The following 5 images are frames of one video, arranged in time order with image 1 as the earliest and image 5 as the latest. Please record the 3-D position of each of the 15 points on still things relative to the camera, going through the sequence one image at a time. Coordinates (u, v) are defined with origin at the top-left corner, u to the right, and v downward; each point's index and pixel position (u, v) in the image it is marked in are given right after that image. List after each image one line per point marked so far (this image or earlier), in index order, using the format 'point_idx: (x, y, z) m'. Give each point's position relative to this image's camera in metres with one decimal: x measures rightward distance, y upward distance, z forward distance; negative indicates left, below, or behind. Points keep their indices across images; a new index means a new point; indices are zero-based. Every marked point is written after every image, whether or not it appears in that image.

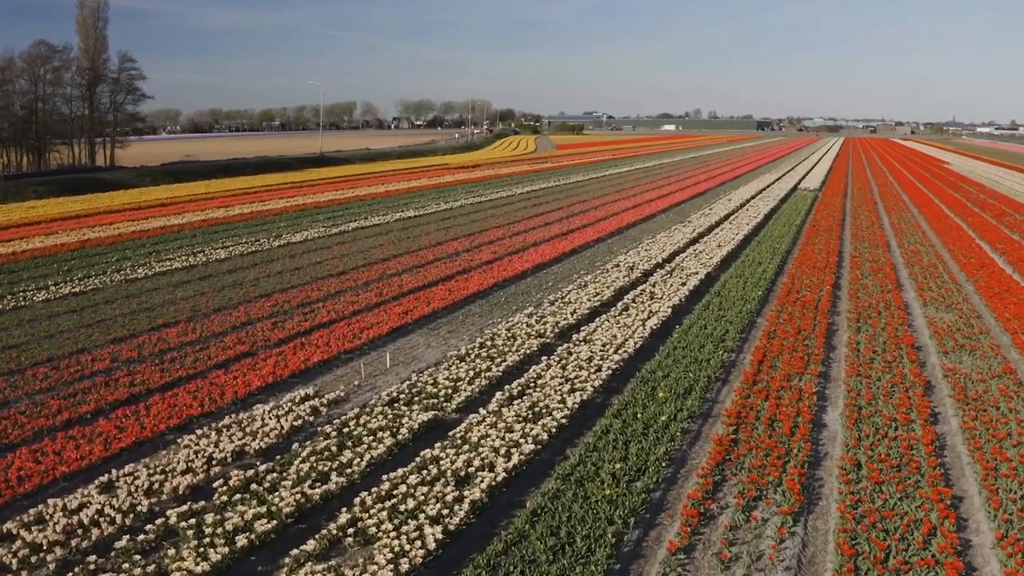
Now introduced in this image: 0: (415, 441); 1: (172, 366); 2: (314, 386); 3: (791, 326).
0: (-1.2, -1.8, +8.4) m
1: (-5.4, -1.3, +11.1) m
2: (-2.9, -1.4, +10.2) m
3: (+5.0, -0.7, +12.6) m
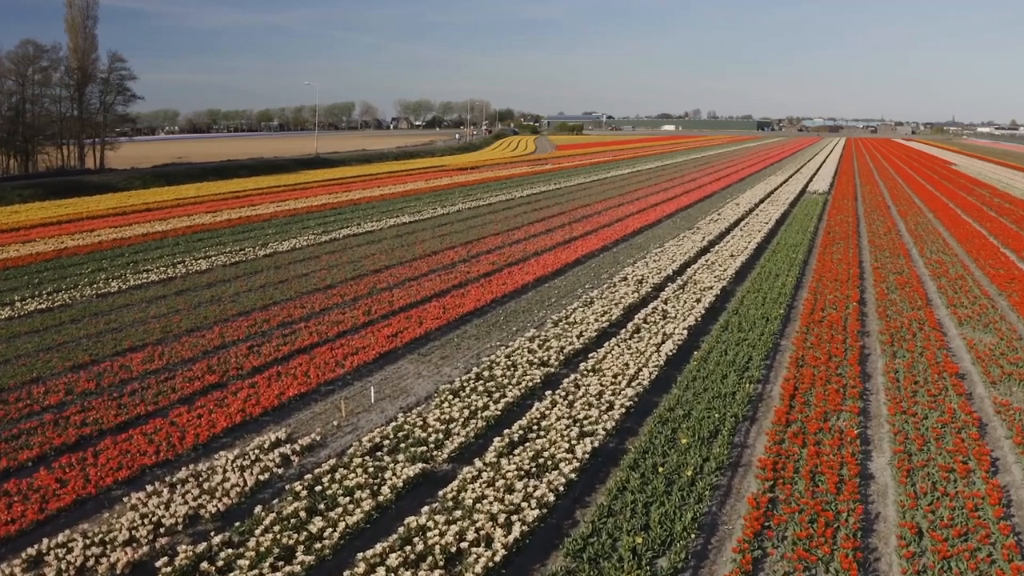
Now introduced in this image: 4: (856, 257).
0: (-1.2, -2.2, +7.2) m
1: (-5.4, -1.6, +9.9) m
2: (-2.9, -1.8, +9.0) m
3: (+5.0, -1.0, +11.4) m
4: (+9.5, +0.9, +19.3) m
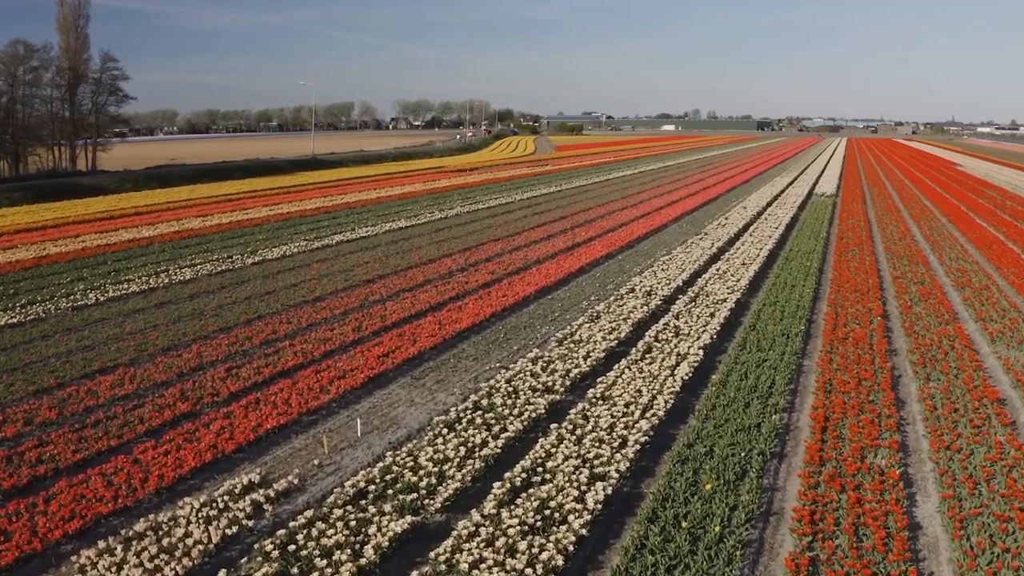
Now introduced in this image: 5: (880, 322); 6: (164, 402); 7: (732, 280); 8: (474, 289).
0: (-1.1, -2.5, +6.2) m
1: (-5.4, -1.9, +9.0) m
2: (-2.9, -2.1, +8.1) m
3: (+5.1, -1.3, +10.5) m
4: (+9.5, +0.6, +18.4) m
5: (+7.0, -0.6, +13.3) m
6: (-4.9, -1.6, +9.8) m
7: (+5.0, +0.2, +16.0) m
8: (-0.9, 0.0, +15.6) m
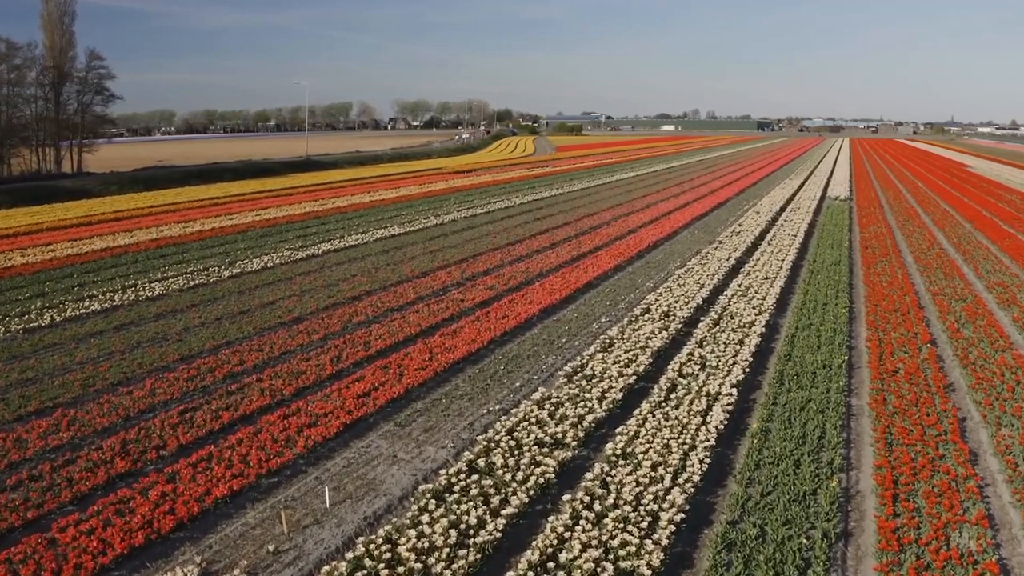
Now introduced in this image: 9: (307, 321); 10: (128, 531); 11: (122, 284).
0: (-1.1, -2.8, +4.7) m
1: (-5.3, -2.3, +7.4) m
2: (-2.8, -2.4, +6.5) m
3: (+5.1, -1.7, +9.0) m
4: (+9.5, +0.2, +16.9) m
5: (+7.0, -1.0, +11.7) m
6: (-4.9, -2.0, +8.3) m
7: (+5.0, -0.2, +14.4) m
8: (-0.8, -0.4, +14.0) m
9: (-3.9, -0.6, +13.3) m
10: (-3.7, -2.3, +6.8) m
11: (-9.5, +0.1, +17.1) m
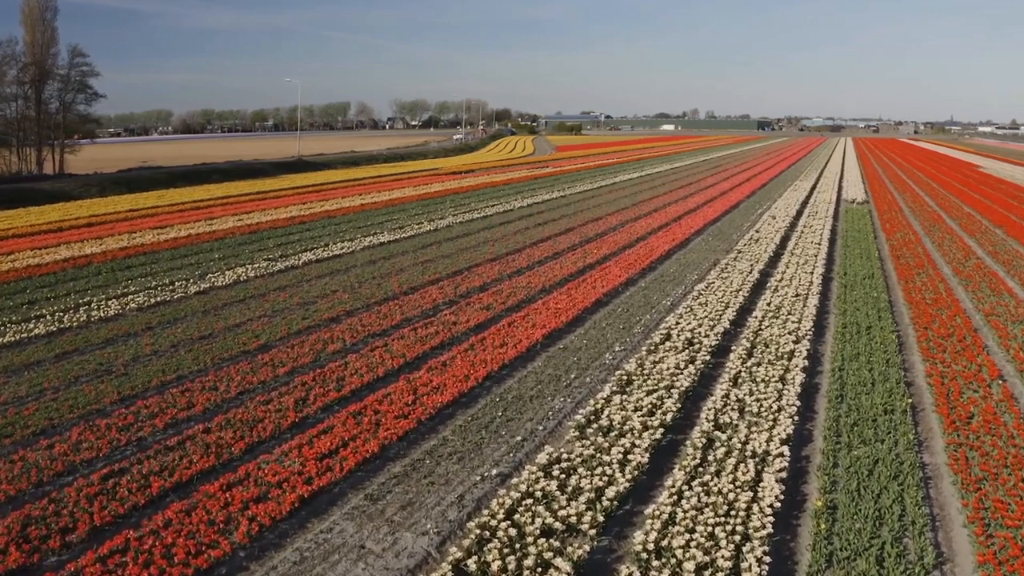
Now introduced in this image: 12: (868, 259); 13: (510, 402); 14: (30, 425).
0: (-1.1, -3.2, +2.9) m
1: (-5.3, -2.7, +5.6) m
2: (-2.8, -2.8, +4.7) m
3: (+5.1, -2.1, +7.2) m
4: (+9.5, -0.2, +15.1) m
5: (+7.0, -1.4, +10.0) m
6: (-4.9, -2.4, +6.5) m
7: (+5.0, -0.6, +12.7) m
8: (-0.8, -0.8, +12.3) m
9: (-3.9, -1.0, +11.6) m
10: (-3.7, -2.7, +5.0) m
11: (-9.6, -0.3, +15.4) m
12: (+9.4, +0.8, +18.6) m
13: (0.0, -1.5, +9.3) m
14: (-6.2, -1.7, +9.0) m
